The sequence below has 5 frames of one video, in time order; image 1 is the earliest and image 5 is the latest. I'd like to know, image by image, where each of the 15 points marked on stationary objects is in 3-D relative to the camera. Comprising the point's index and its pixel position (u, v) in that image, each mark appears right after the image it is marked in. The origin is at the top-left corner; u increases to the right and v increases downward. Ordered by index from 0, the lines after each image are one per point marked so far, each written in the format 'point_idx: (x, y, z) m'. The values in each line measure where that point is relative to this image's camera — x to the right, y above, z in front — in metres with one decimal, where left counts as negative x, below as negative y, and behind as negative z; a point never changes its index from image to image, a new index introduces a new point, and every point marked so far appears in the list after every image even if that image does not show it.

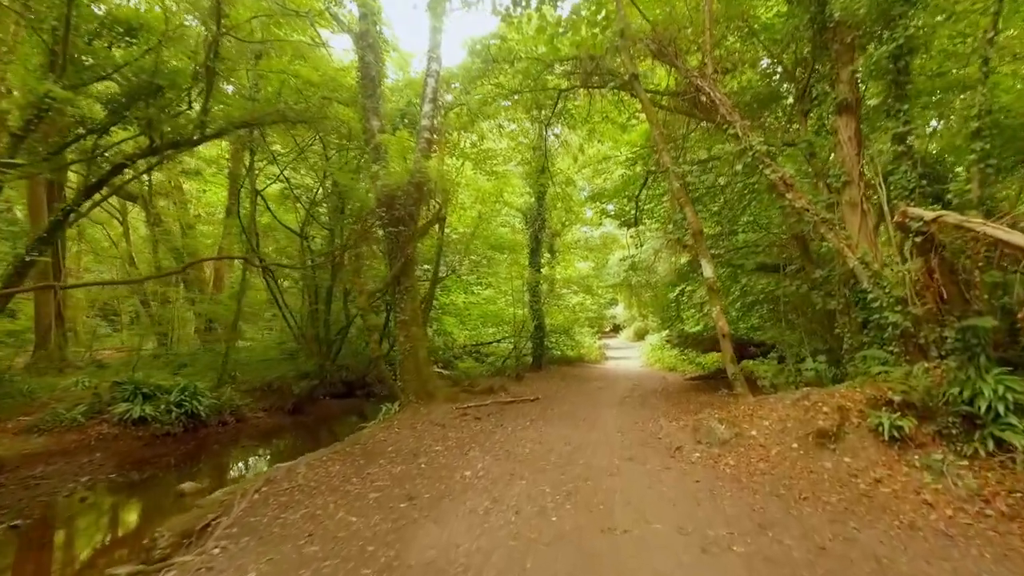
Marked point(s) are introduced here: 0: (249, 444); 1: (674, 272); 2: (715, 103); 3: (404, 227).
0: (-3.7, -2.2, +10.8) m
1: (+3.2, +0.3, +14.9) m
2: (+2.3, +2.1, +8.7) m
3: (-1.4, +0.9, +10.5) m
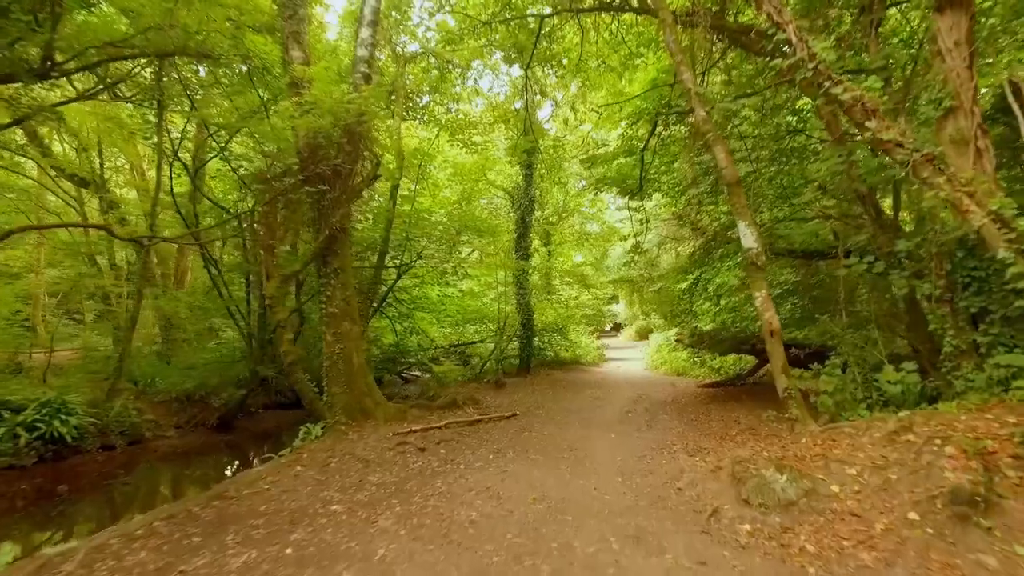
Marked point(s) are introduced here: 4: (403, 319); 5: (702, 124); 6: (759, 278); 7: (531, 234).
0: (-4.0, -2.0, +8.3) m
1: (+2.8, +0.5, +12.3) m
2: (+1.9, +2.3, +6.1) m
3: (-1.8, +1.0, +7.9) m
4: (-2.2, -0.6, +15.6) m
5: (+1.6, +1.4, +6.6) m
6: (+1.9, +0.1, +6.1) m
7: (+0.4, +1.2, +17.3) m
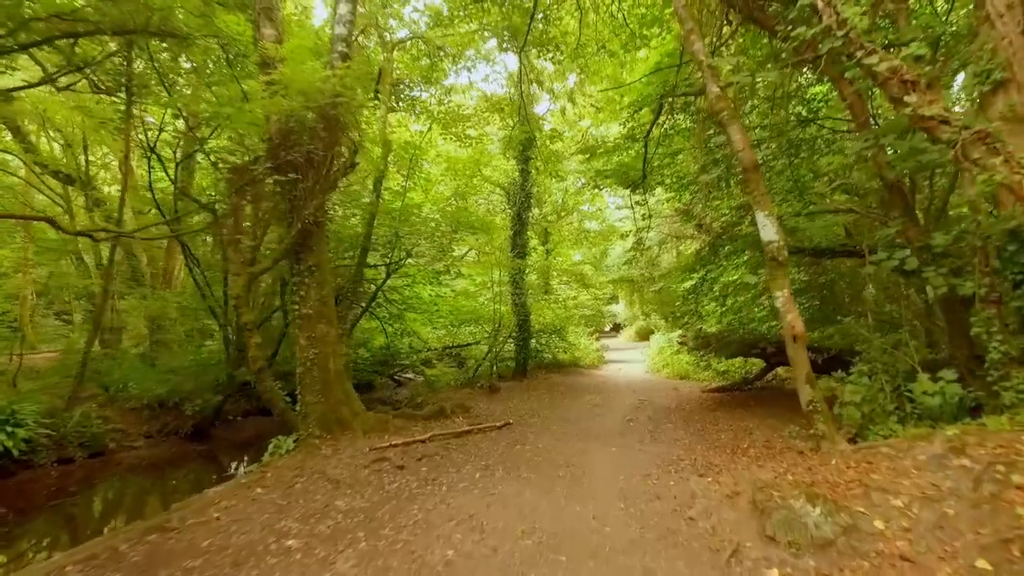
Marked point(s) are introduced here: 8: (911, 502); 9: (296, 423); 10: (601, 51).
0: (-4.1, -2.0, +7.6) m
1: (+2.7, +0.5, +11.6) m
2: (+1.8, +2.3, +5.5) m
3: (-1.9, +1.0, +7.2) m
4: (-2.3, -0.6, +14.9) m
5: (+1.5, +1.4, +5.9) m
6: (+1.9, +0.1, +5.4) m
7: (+0.3, +1.2, +16.6) m
8: (+1.9, -1.0, +3.7) m
9: (-2.1, -1.3, +7.4) m
10: (+1.2, +3.2, +10.6) m
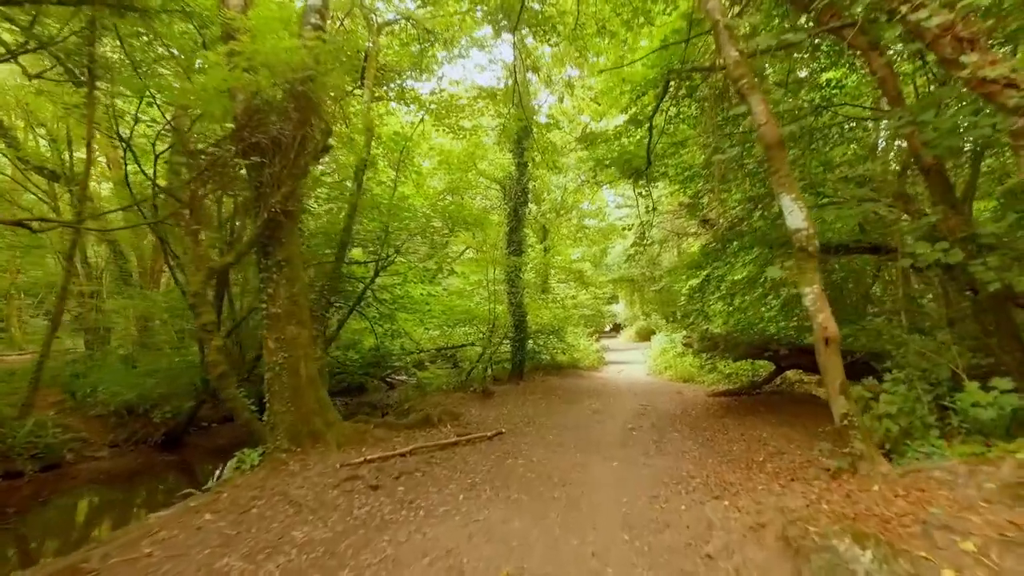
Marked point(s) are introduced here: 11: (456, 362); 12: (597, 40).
0: (-4.2, -2.0, +6.9) m
1: (+2.6, +0.5, +10.9) m
2: (+1.8, +2.3, +4.8) m
3: (-1.9, +1.1, +6.5) m
4: (-2.4, -0.6, +14.2) m
5: (+1.5, +1.4, +5.2) m
6: (+1.8, +0.1, +4.7) m
7: (+0.3, +1.2, +15.9) m
8: (+1.8, -1.0, +3.0) m
9: (-2.1, -1.3, +6.7) m
10: (+1.1, +3.3, +9.9) m
11: (-1.2, -1.5, +15.5) m
12: (+1.1, +3.3, +10.2) m
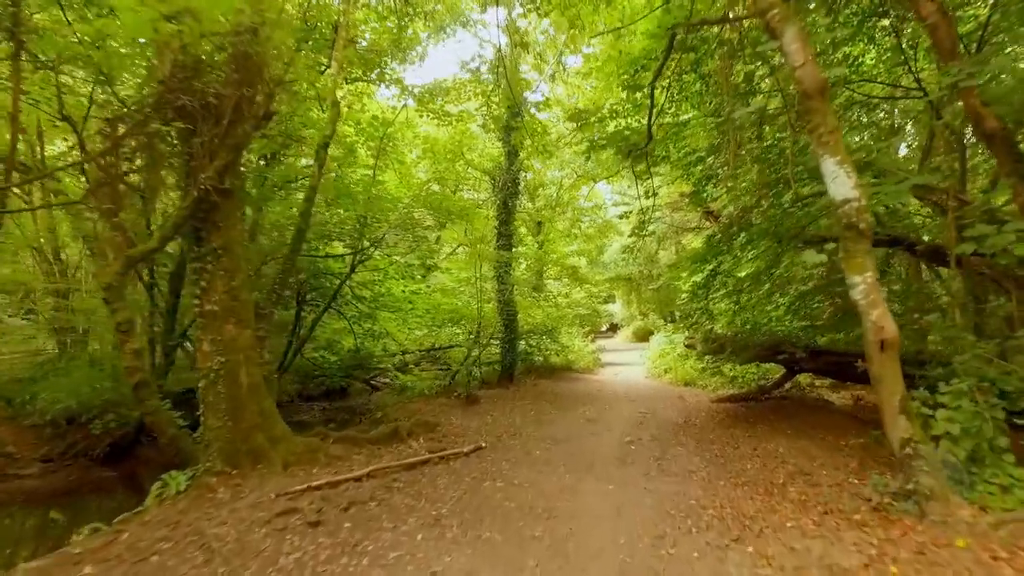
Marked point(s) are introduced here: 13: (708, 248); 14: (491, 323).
0: (-4.4, -1.9, +5.9) m
1: (+2.5, +0.6, +10.0) m
2: (+1.6, +2.4, +3.8) m
3: (-2.1, +1.1, +5.5) m
4: (-2.6, -0.5, +13.2) m
5: (+1.3, +1.5, +4.2) m
6: (+1.6, +0.2, +3.7) m
7: (+0.1, +1.3, +14.9) m
8: (+1.7, -0.9, +2.0) m
9: (-2.3, -1.2, +5.7) m
10: (+0.9, +3.3, +8.9) m
11: (-1.4, -1.4, +14.6) m
12: (+0.9, +3.3, +9.2) m
13: (+2.5, +0.5, +10.1) m
14: (-0.4, -0.7, +14.5) m
